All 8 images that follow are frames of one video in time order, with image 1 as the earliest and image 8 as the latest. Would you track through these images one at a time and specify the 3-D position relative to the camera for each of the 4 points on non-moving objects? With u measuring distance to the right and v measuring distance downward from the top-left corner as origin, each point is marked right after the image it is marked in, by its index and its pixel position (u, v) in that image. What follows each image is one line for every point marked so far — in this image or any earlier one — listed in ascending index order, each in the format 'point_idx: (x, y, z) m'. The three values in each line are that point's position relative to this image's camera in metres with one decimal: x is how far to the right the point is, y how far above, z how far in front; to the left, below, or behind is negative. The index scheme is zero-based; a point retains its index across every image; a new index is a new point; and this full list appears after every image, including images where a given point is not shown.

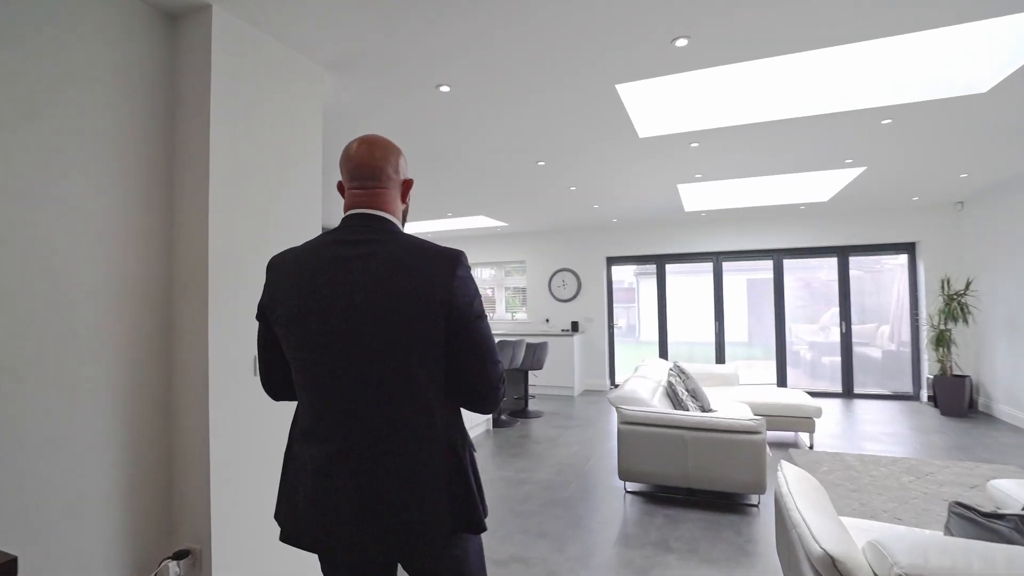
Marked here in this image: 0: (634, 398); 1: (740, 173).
0: (+0.9, -0.8, +3.4) m
1: (+2.0, +1.0, +4.4) m
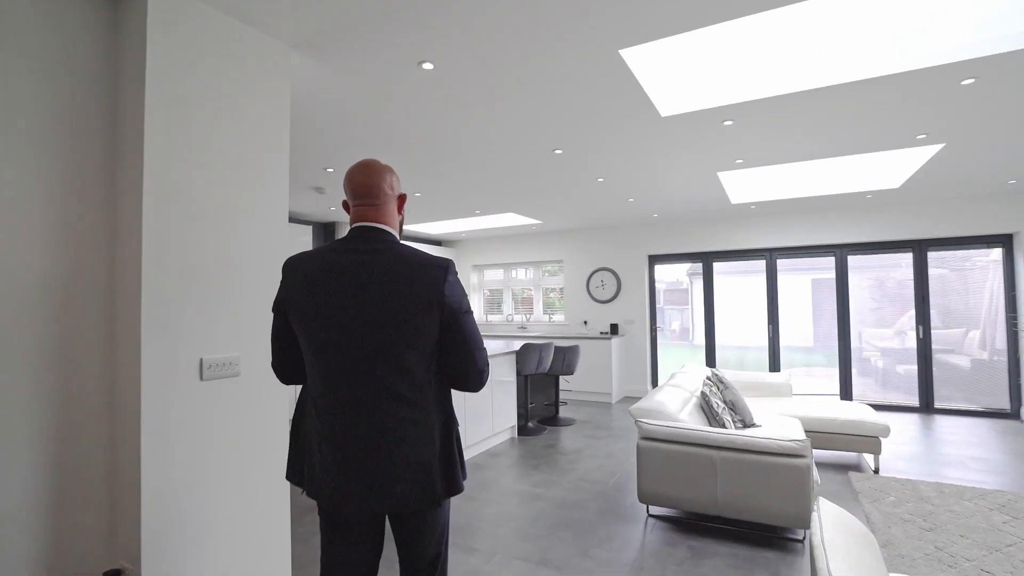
0: (+0.9, -0.8, +3.0) m
1: (+2.2, +1.1, +3.9) m
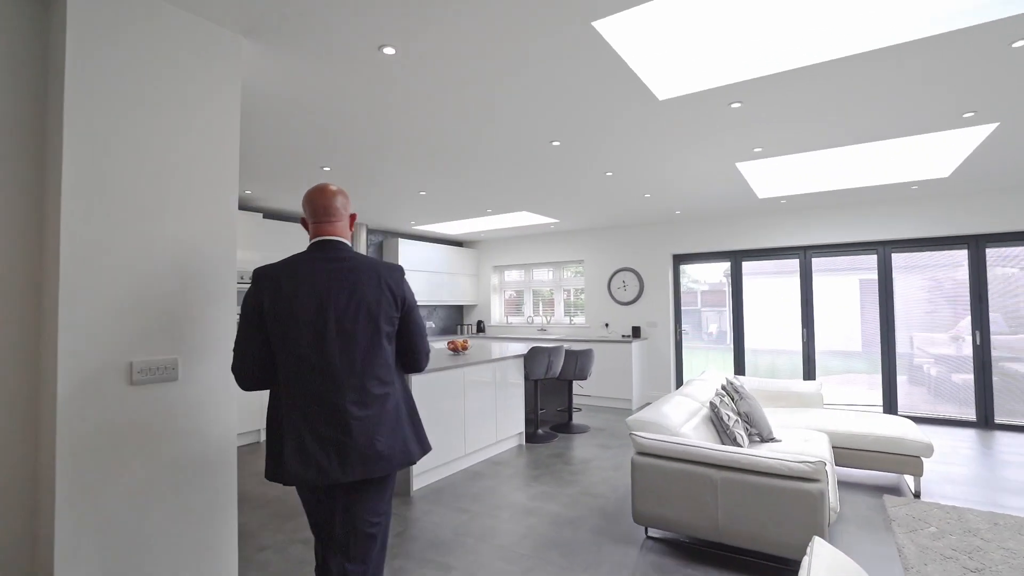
0: (+0.8, -0.8, +2.8) m
1: (+2.2, +1.1, +3.5) m
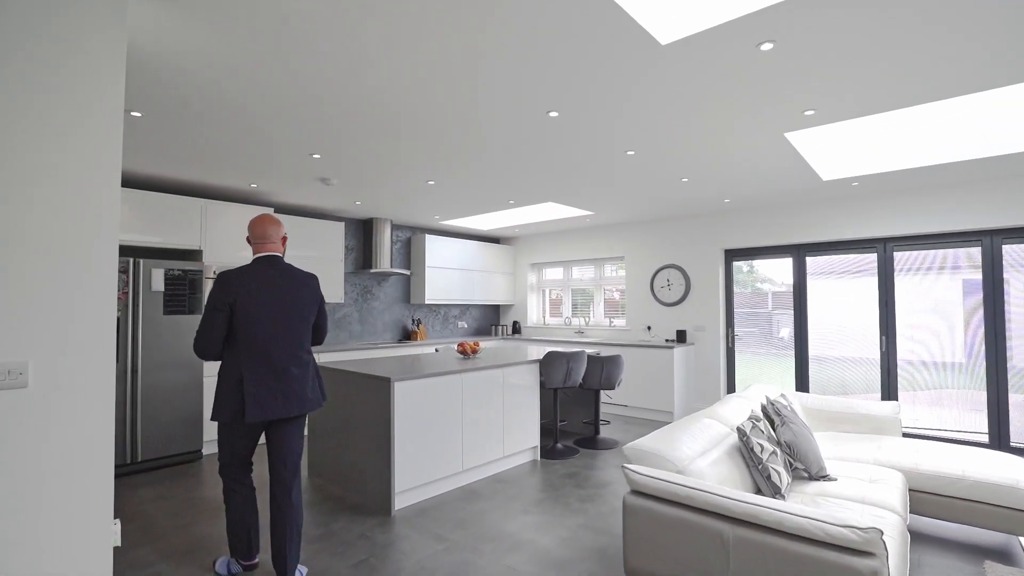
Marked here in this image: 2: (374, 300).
0: (+0.7, -0.8, +2.2) m
1: (+2.1, +1.1, +2.8) m
2: (-1.8, -0.2, +6.4) m
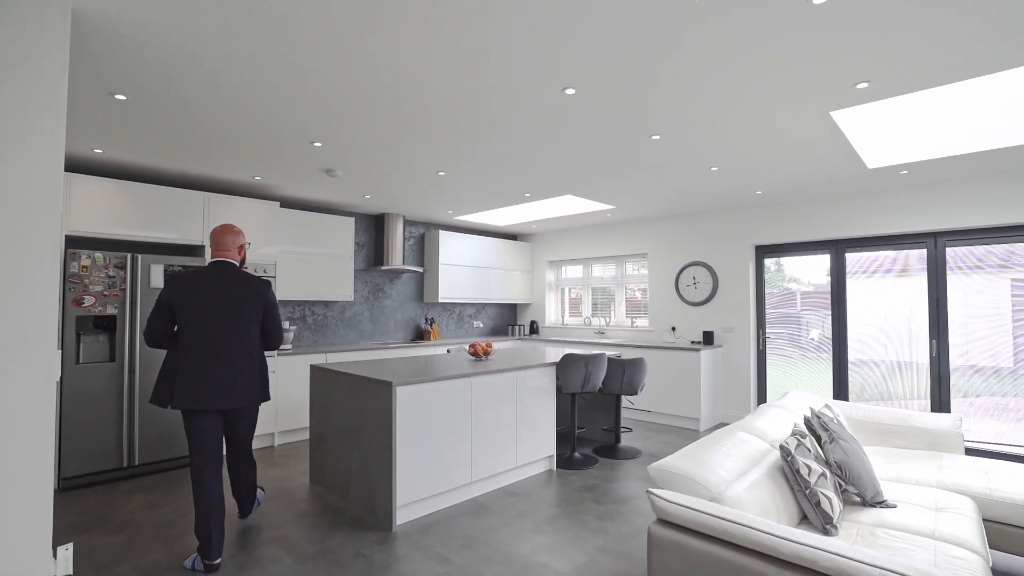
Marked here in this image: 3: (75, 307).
0: (+0.7, -0.7, +1.9) m
1: (+2.2, +1.1, +2.4) m
2: (-1.6, -0.1, +6.2) m
3: (-3.2, -0.1, +3.5) m
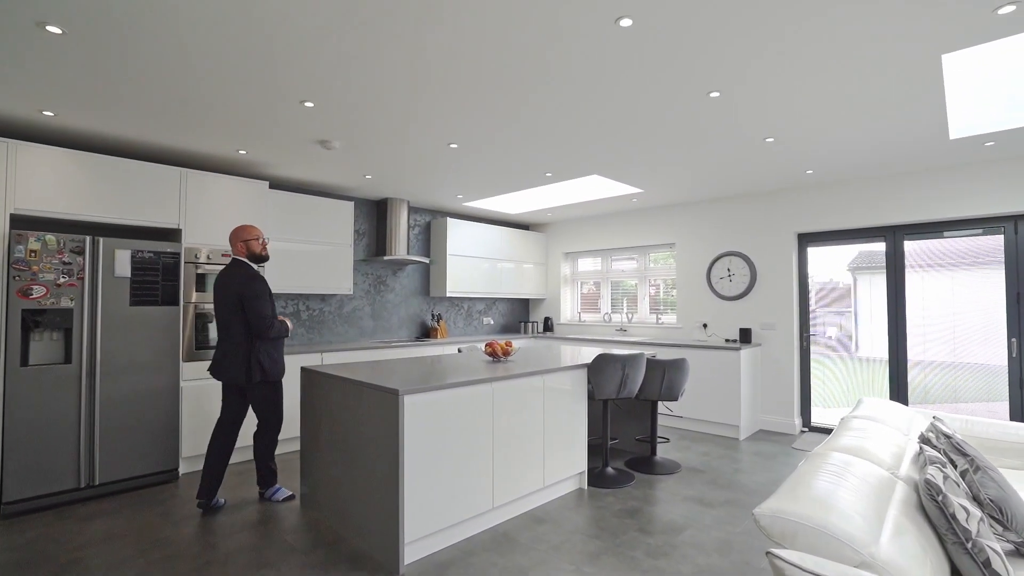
0: (+0.9, -0.7, +1.4) m
1: (+2.4, +1.1, +1.8) m
2: (-1.4, -0.1, +5.6) m
3: (-3.0, -0.1, +3.0) m
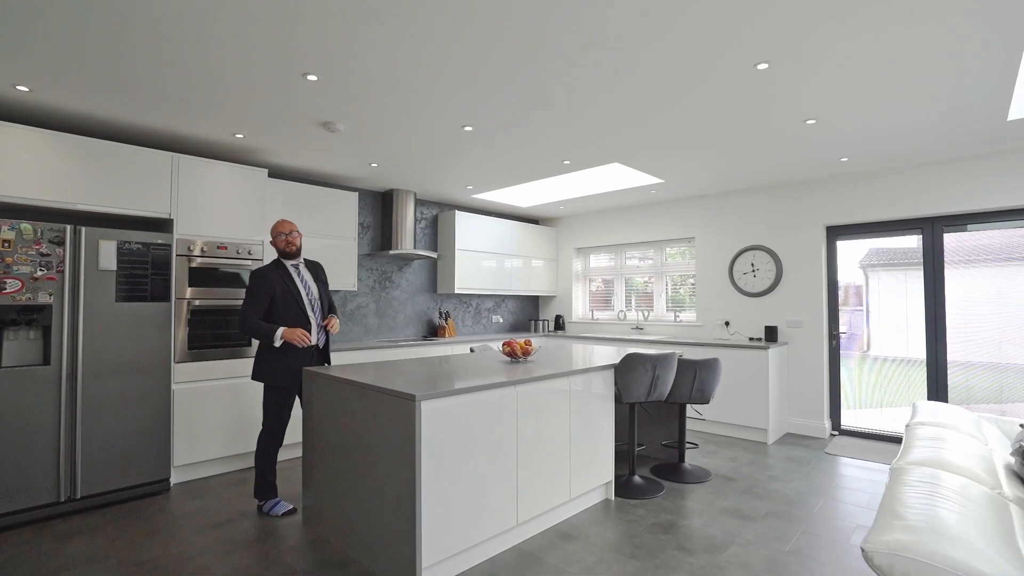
0: (+1.0, -0.6, +1.1) m
1: (+2.5, +1.2, +1.6) m
2: (-1.3, 0.0, +5.3) m
3: (-2.9, 0.0, +2.7) m
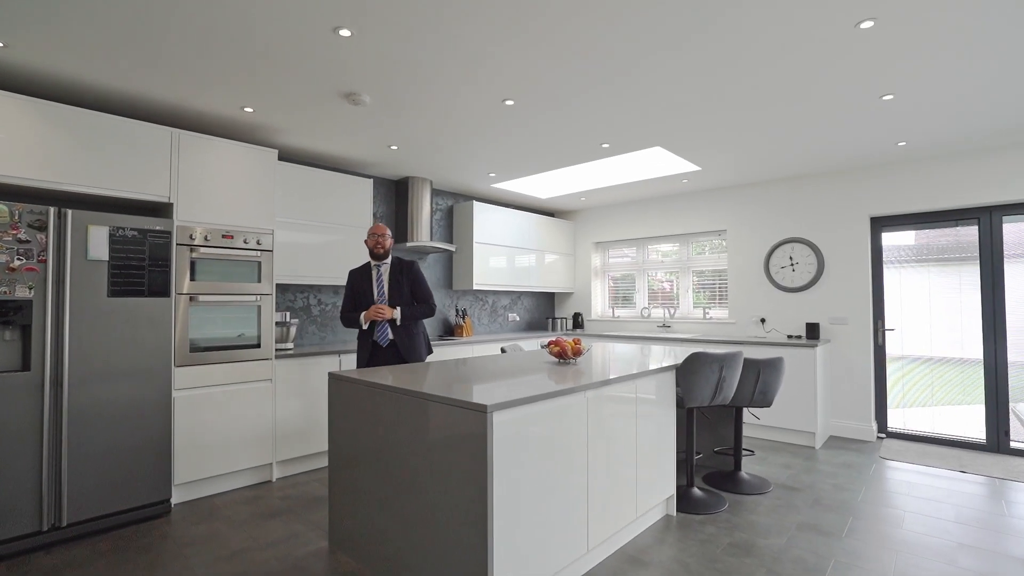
0: (+1.4, -0.6, +0.8) m
1: (+2.8, +1.2, +1.3) m
2: (-1.1, 0.0, +5.0) m
3: (-2.6, 0.0, +2.3) m
